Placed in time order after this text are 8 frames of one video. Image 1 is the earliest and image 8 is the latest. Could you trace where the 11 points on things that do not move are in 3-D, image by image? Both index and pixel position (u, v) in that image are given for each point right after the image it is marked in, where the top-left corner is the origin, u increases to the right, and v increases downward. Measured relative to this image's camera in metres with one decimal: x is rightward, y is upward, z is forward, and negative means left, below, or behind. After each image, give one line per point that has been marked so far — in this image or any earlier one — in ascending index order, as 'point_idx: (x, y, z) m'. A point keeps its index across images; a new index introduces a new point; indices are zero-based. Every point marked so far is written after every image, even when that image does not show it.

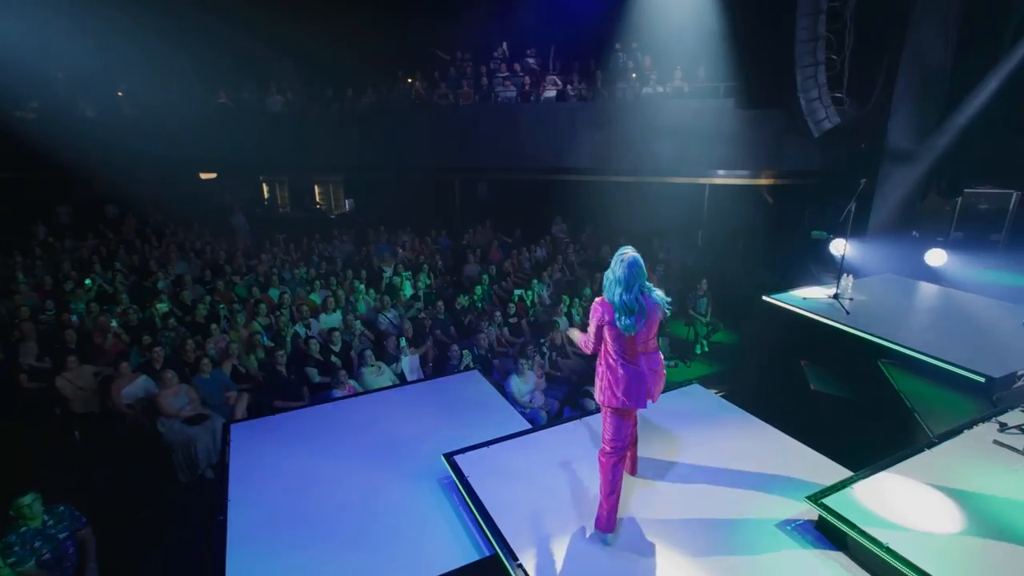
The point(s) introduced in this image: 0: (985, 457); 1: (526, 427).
0: (+2.5, -0.9, +2.8) m
1: (+0.1, -1.0, +3.7) m
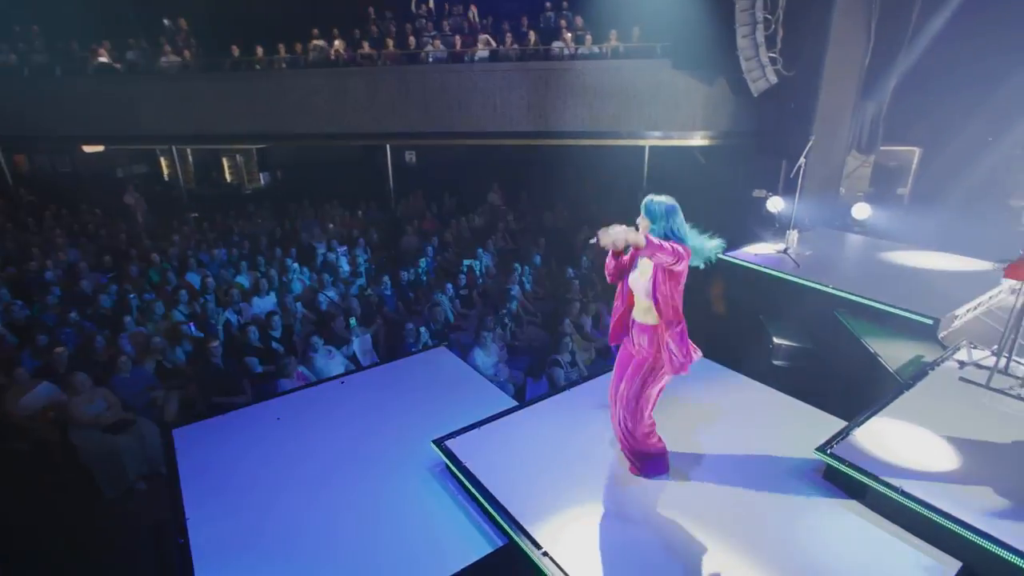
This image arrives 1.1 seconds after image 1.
0: (+2.5, -0.6, +3.0) m
1: (0.0, -0.8, +3.6) m
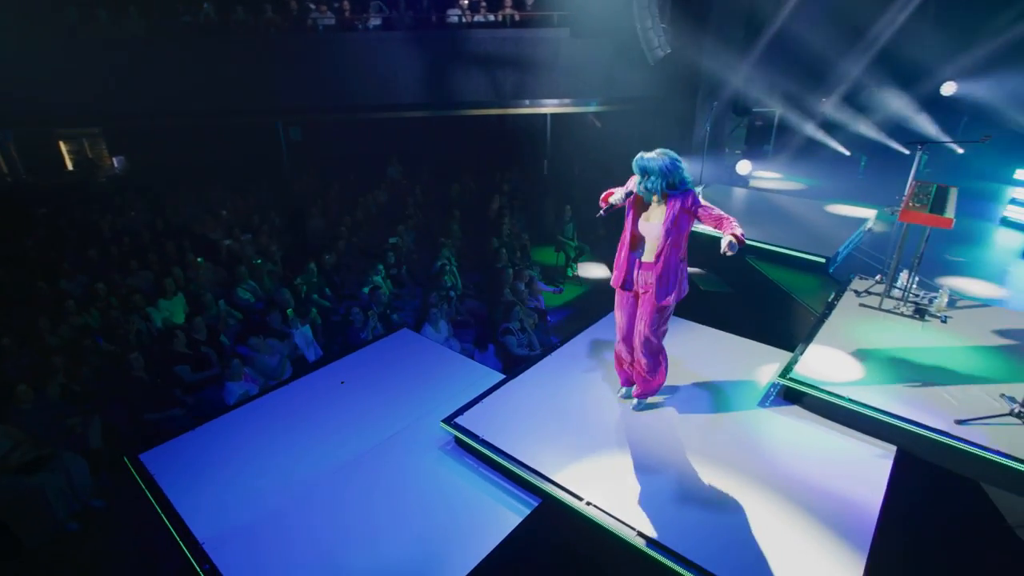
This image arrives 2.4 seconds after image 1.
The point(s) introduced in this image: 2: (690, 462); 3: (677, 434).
0: (+2.4, -0.2, +3.7) m
1: (-0.1, -0.6, +3.7) m
2: (+0.9, -0.9, +2.7) m
3: (+0.9, -0.8, +2.9) m
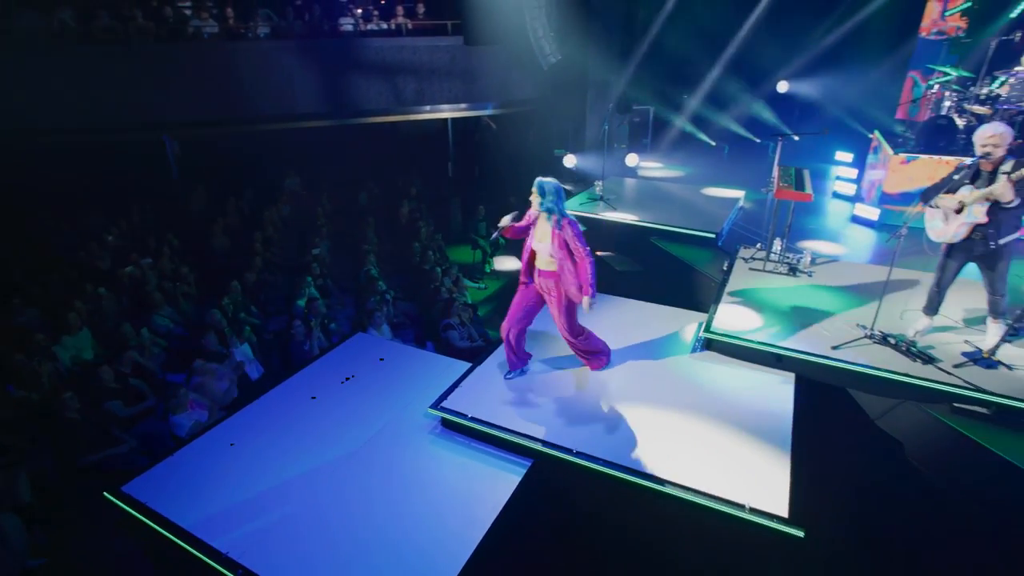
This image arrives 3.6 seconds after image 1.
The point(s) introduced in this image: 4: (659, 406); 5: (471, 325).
0: (+2.0, +0.1, +4.5) m
1: (-0.4, -0.6, +4.0) m
2: (+0.8, -0.7, +3.3) m
3: (+0.8, -0.6, +3.5) m
4: (+0.9, -0.7, +3.3) m
5: (-0.5, -0.4, +5.9) m
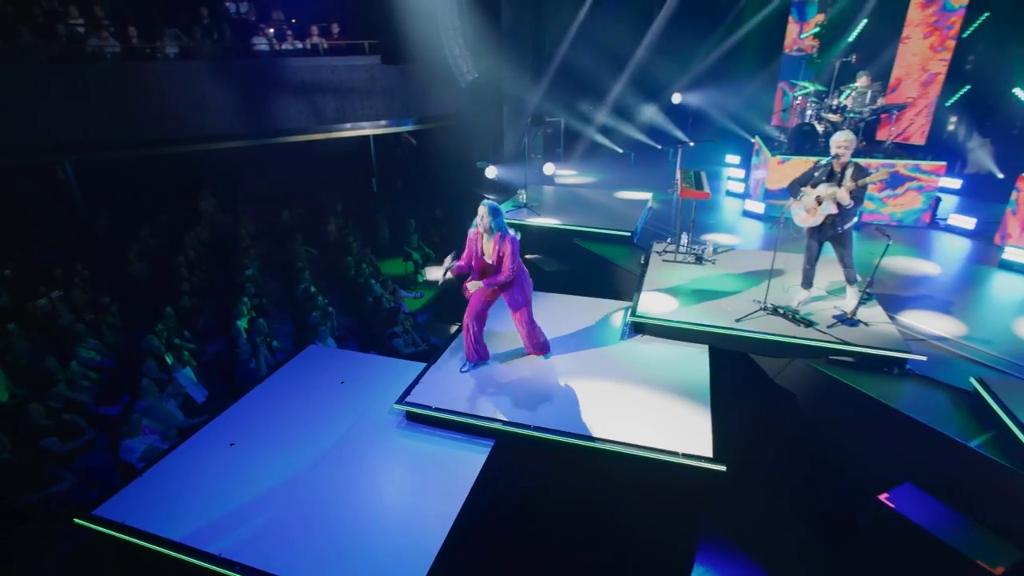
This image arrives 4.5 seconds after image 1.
0: (+1.5, +0.2, +5.1) m
1: (-0.8, -0.6, +4.3) m
2: (+0.5, -0.7, +3.7) m
3: (+0.5, -0.6, +3.9) m
4: (+0.6, -0.7, +3.7) m
5: (-1.1, -0.5, +6.1) m
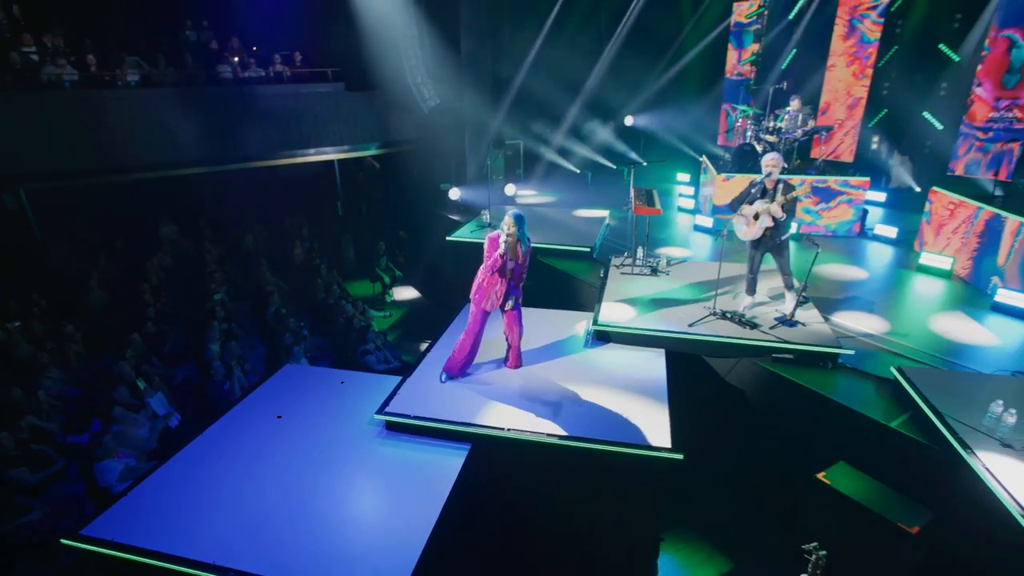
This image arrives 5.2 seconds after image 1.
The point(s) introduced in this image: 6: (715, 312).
0: (+1.2, +0.1, +5.5) m
1: (-1.1, -0.8, +4.4) m
2: (+0.3, -0.8, +4.0) m
3: (+0.2, -0.7, +4.2) m
4: (+0.4, -0.8, +4.0) m
5: (-1.5, -0.7, +6.2) m
6: (+1.8, -0.2, +4.6) m
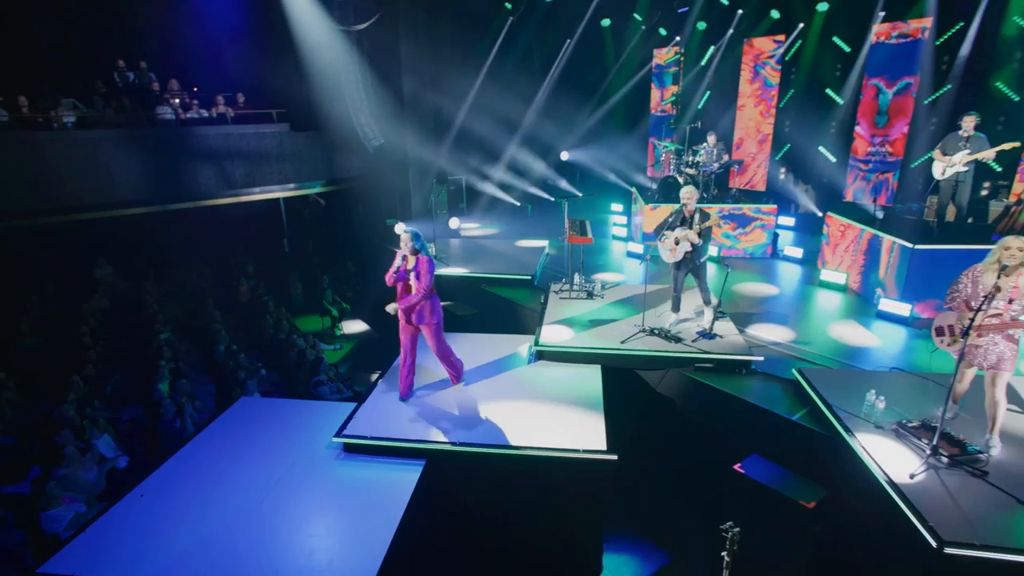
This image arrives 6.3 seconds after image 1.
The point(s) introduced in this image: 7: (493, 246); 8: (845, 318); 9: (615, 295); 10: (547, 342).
0: (+0.6, -0.2, +5.9) m
1: (-1.5, -1.1, +4.6) m
2: (-0.1, -1.0, +4.3) m
3: (-0.2, -0.9, +4.5) m
4: (0.0, -1.0, +4.4) m
5: (-2.1, -1.1, +6.4) m
6: (+1.3, -0.4, +5.1) m
7: (-0.3, +0.7, +8.4) m
8: (+3.6, -0.3, +5.7) m
9: (+1.2, -0.1, +6.2) m
10: (+0.3, -0.5, +5.0) m
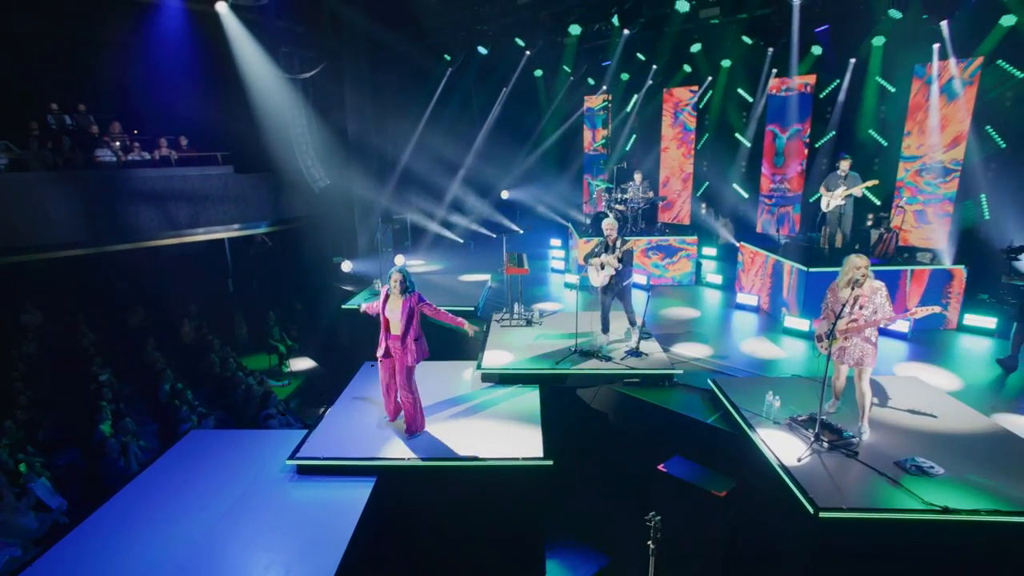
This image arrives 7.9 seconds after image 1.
0: (-0.1, -0.5, +6.3) m
1: (-2.0, -1.3, +4.8) m
2: (-0.5, -1.2, +4.6) m
3: (-0.7, -1.2, +4.8) m
4: (-0.5, -1.2, +4.6) m
5: (-2.8, -1.6, +6.4) m
6: (+0.7, -0.7, +5.6) m
7: (-1.2, +0.1, +8.8) m
8: (+3.0, -0.6, +6.4) m
9: (+0.5, -0.4, +6.7) m
10: (-0.2, -0.8, +5.4) m
